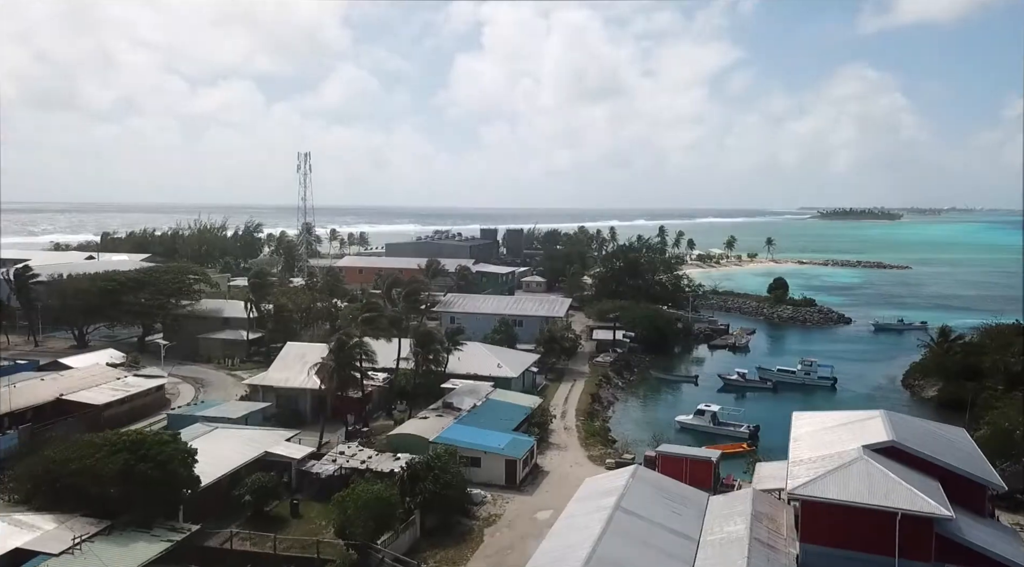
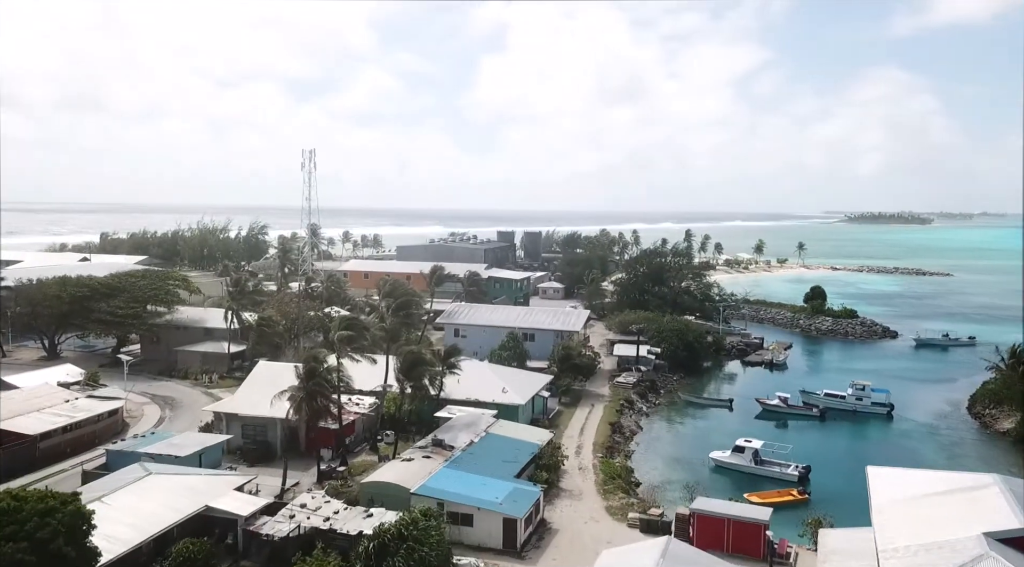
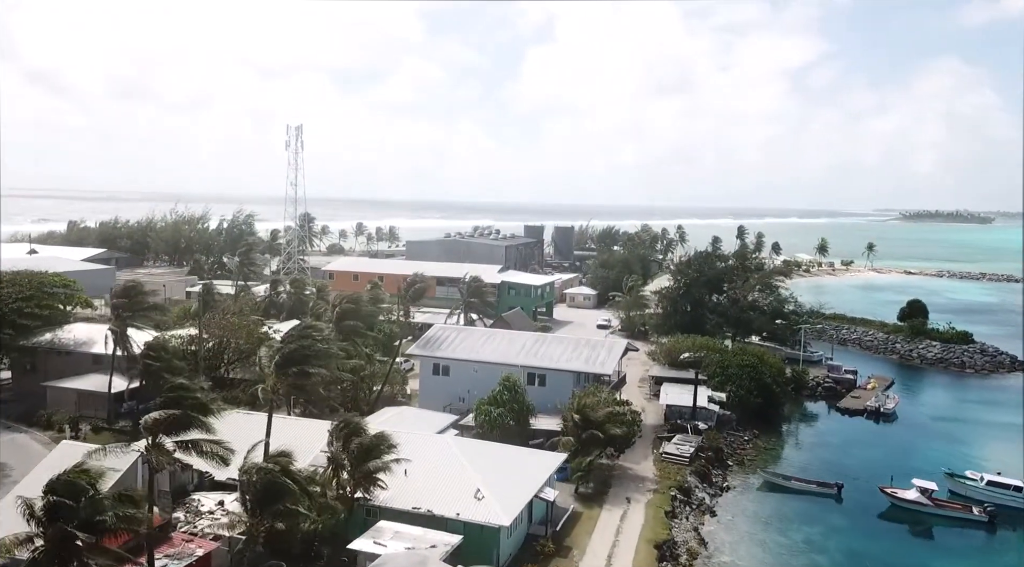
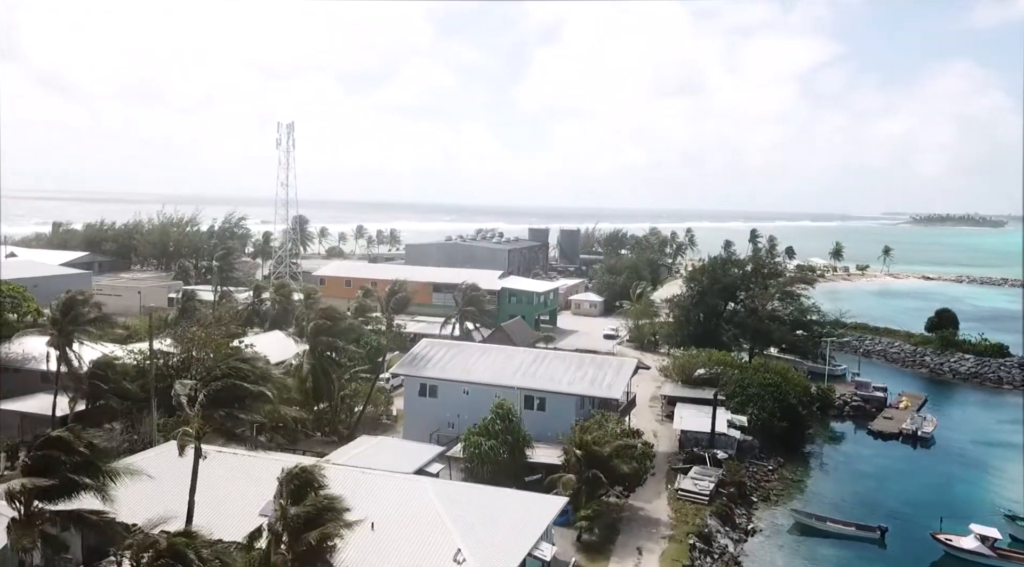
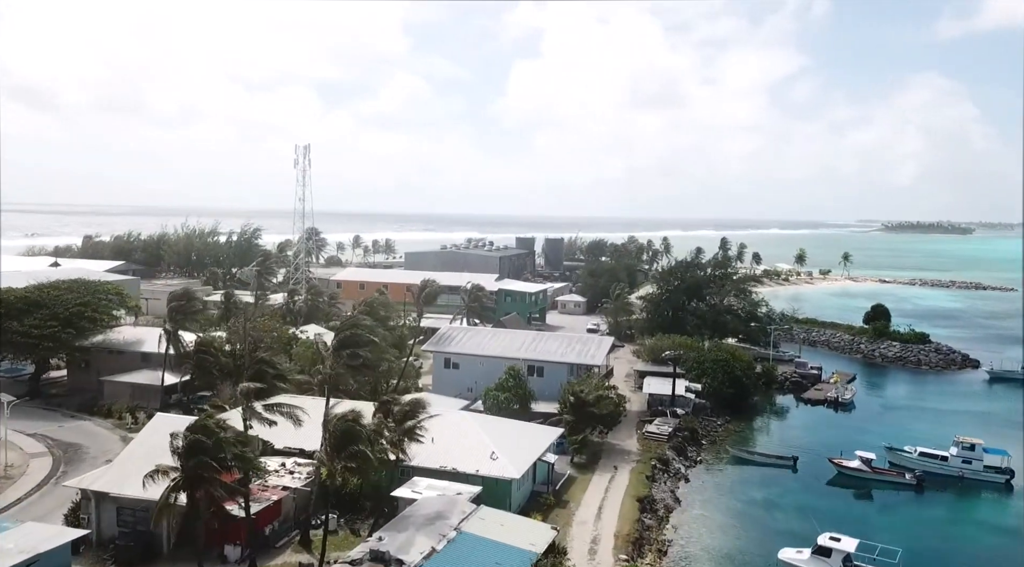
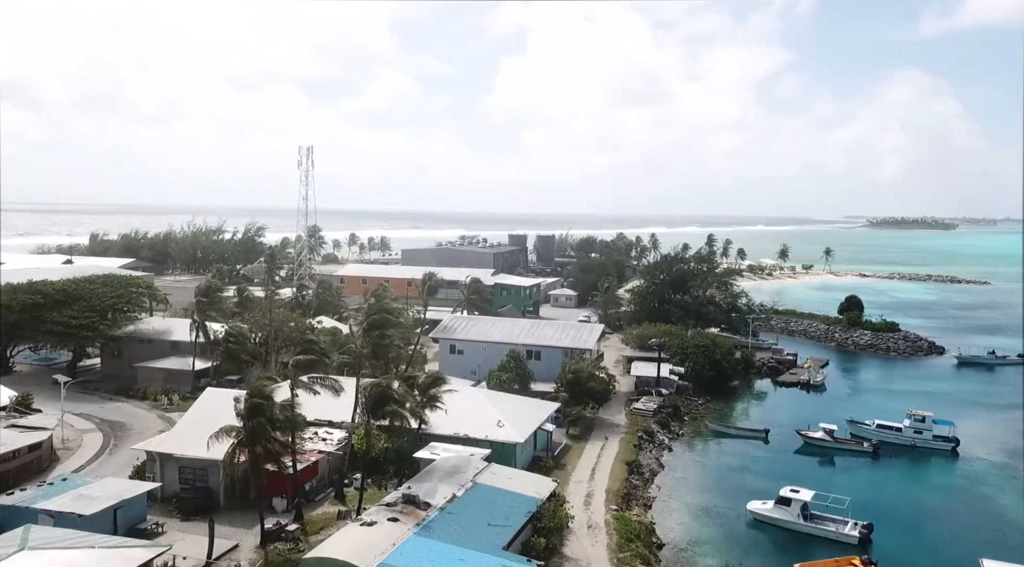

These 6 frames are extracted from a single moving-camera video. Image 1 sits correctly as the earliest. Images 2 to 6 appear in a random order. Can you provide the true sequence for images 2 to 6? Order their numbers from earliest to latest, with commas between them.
2, 6, 5, 3, 4
